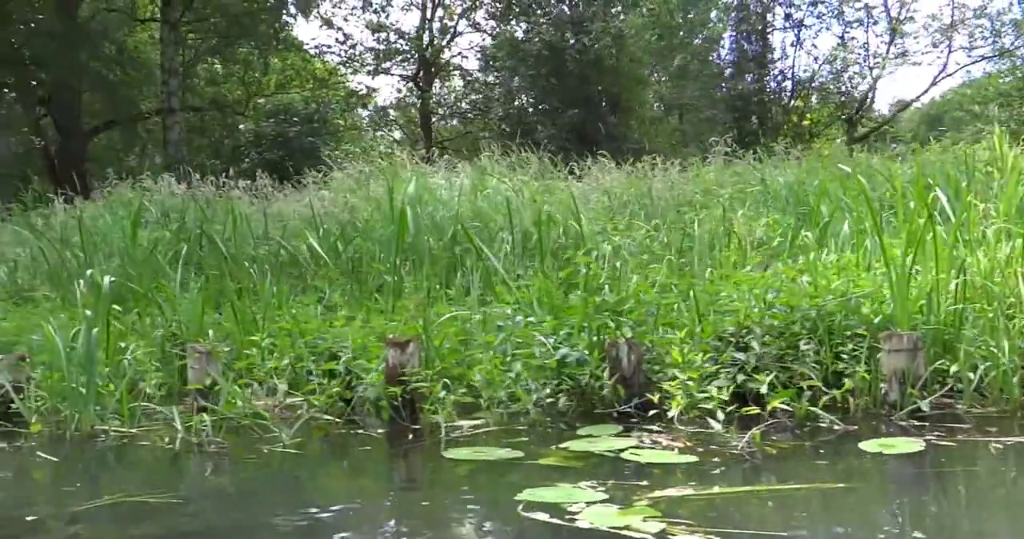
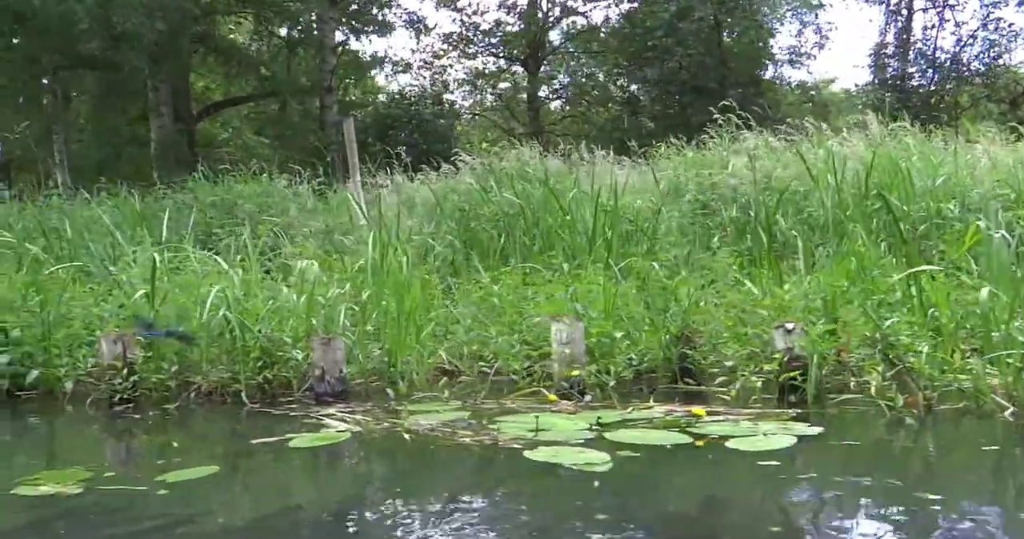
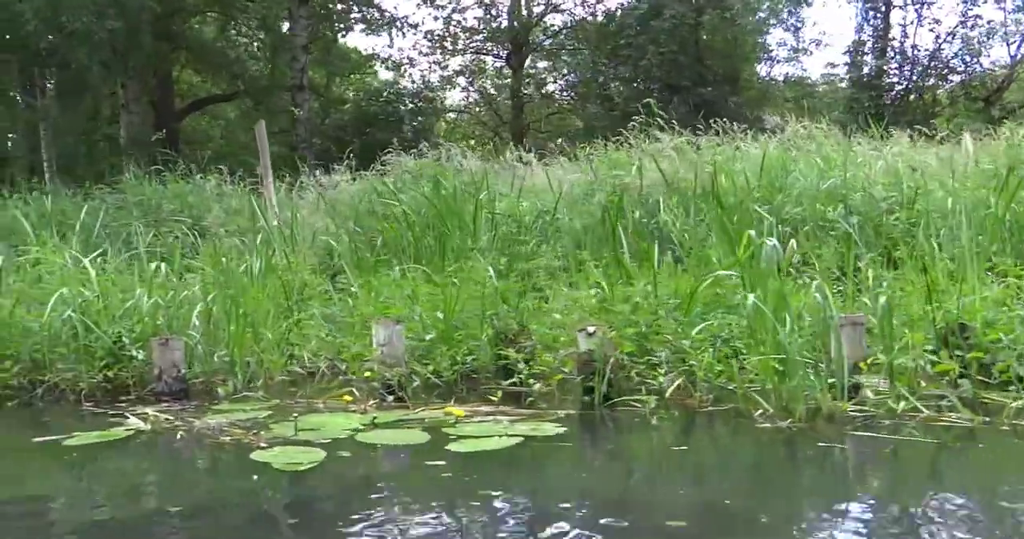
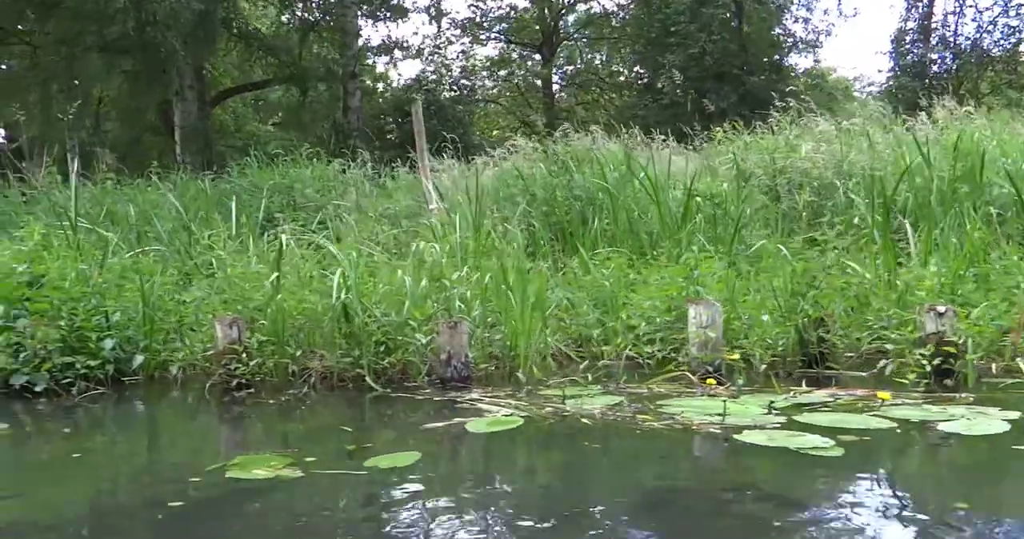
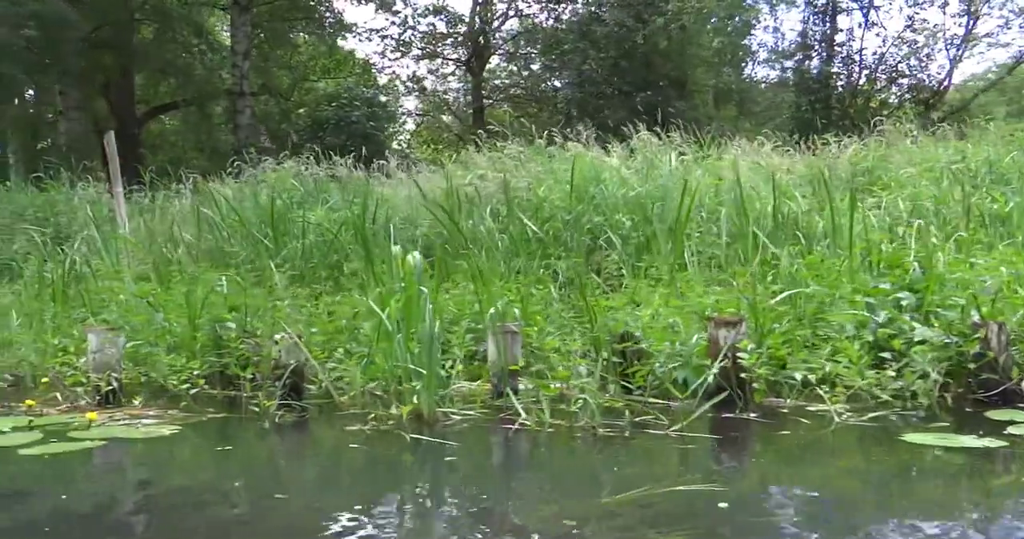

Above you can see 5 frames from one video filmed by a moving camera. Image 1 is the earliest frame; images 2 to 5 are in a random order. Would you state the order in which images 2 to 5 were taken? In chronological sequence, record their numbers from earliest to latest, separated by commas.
5, 3, 2, 4
